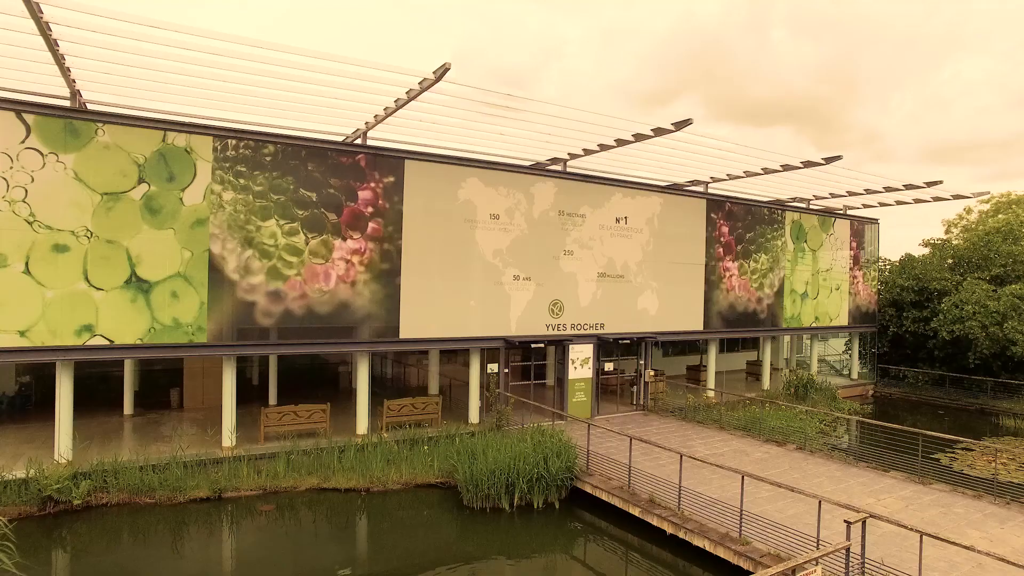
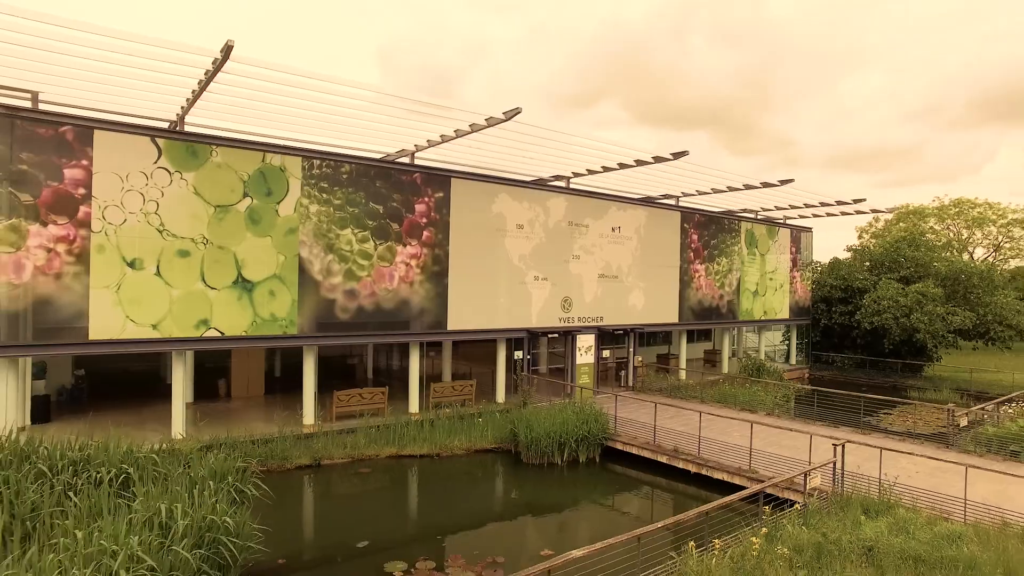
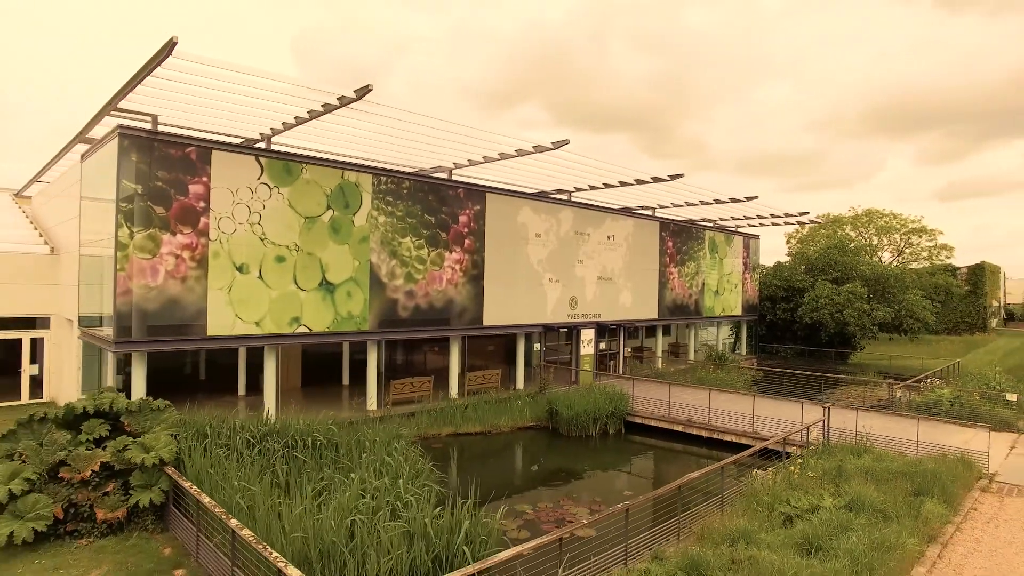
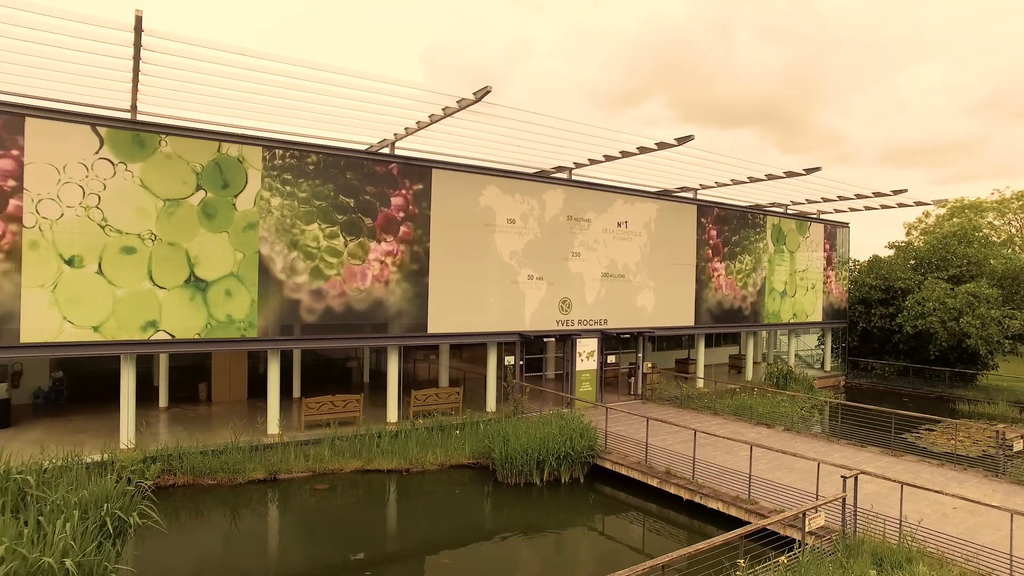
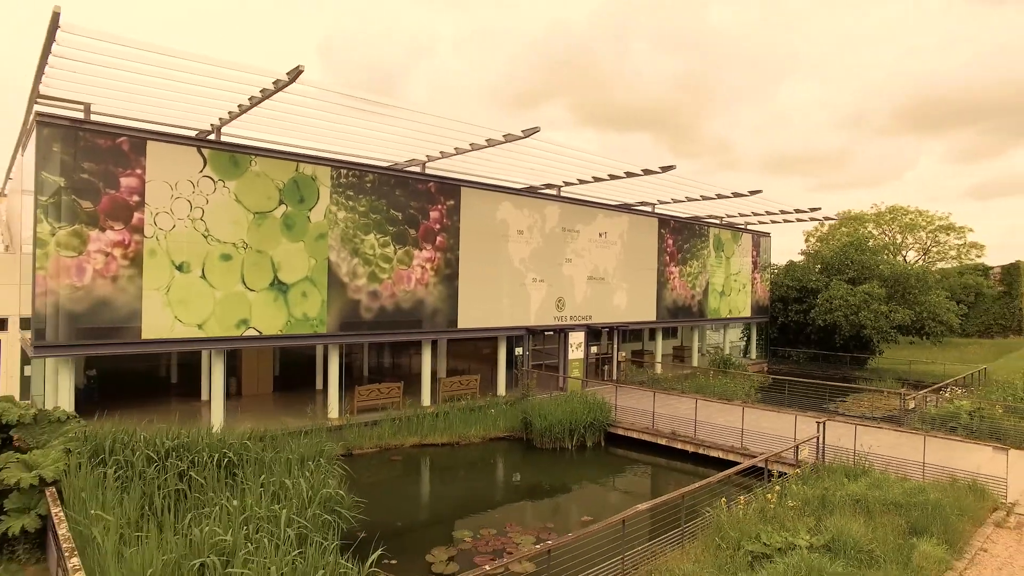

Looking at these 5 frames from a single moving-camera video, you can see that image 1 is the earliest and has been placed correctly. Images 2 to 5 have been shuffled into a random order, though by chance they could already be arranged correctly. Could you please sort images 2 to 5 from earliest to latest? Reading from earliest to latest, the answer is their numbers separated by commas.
4, 2, 5, 3
